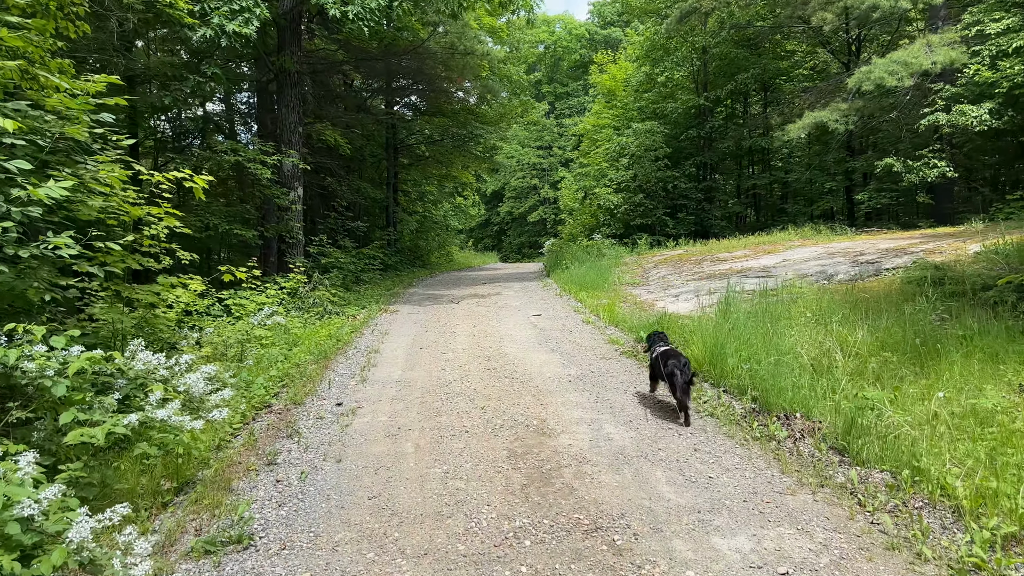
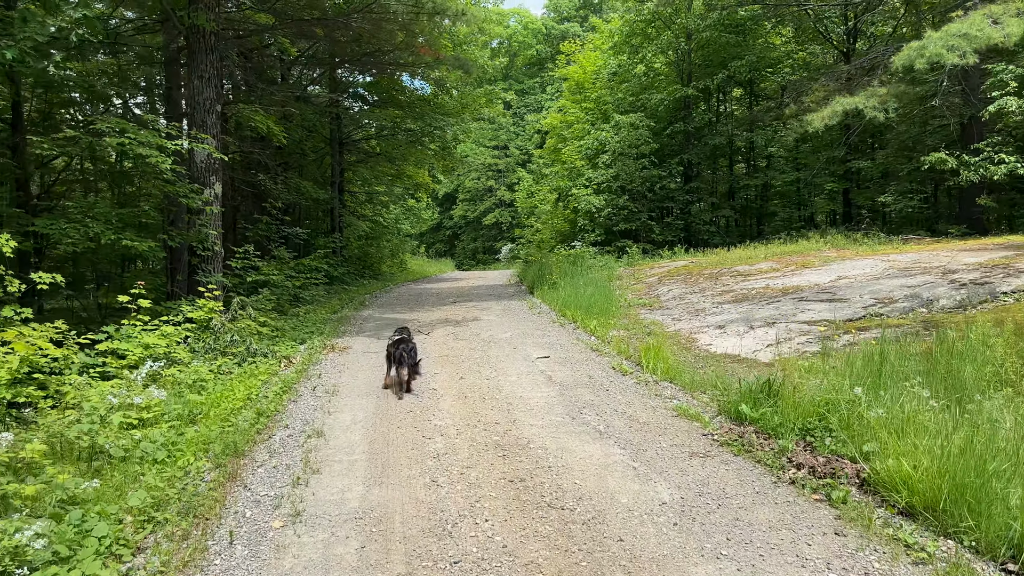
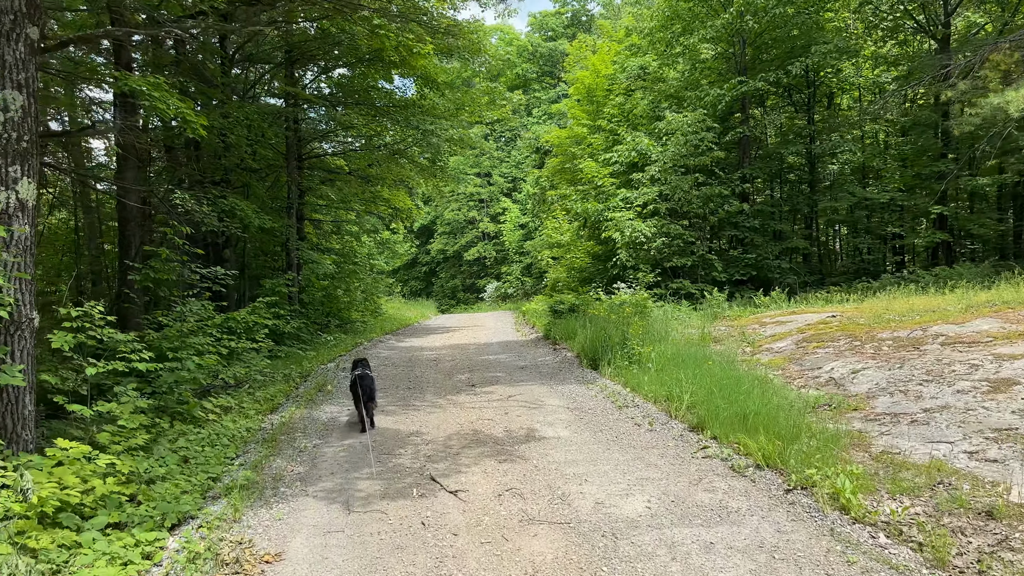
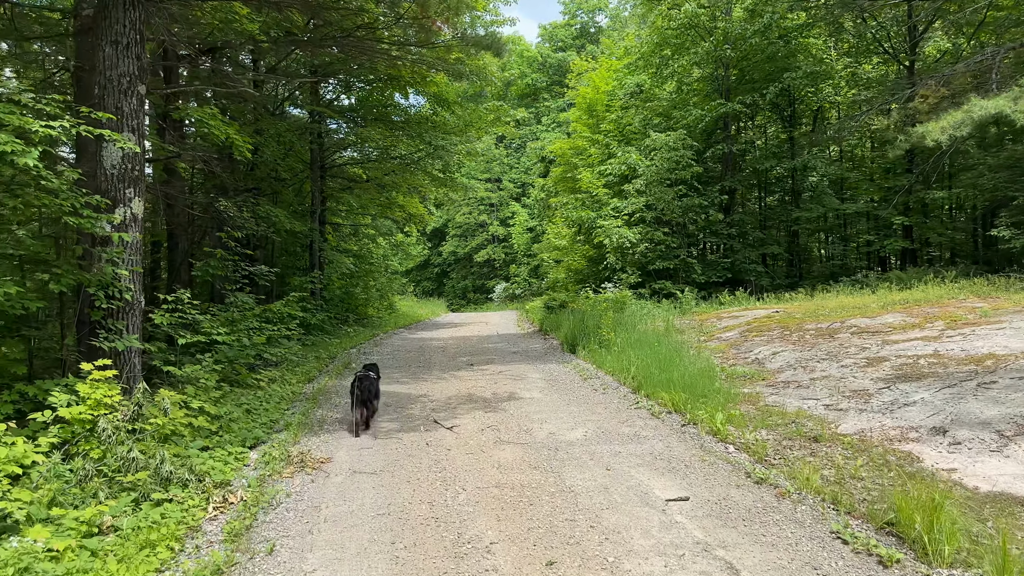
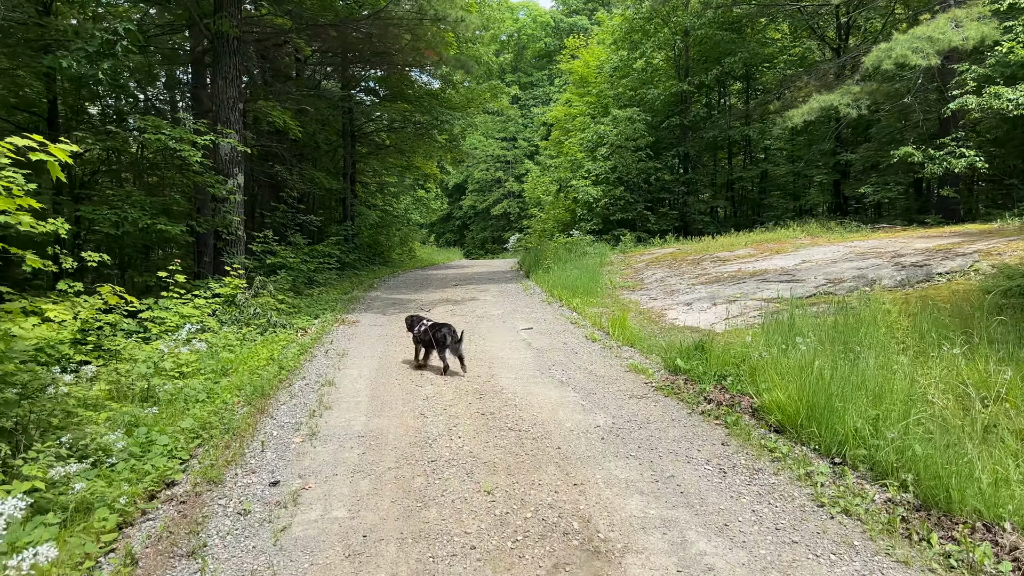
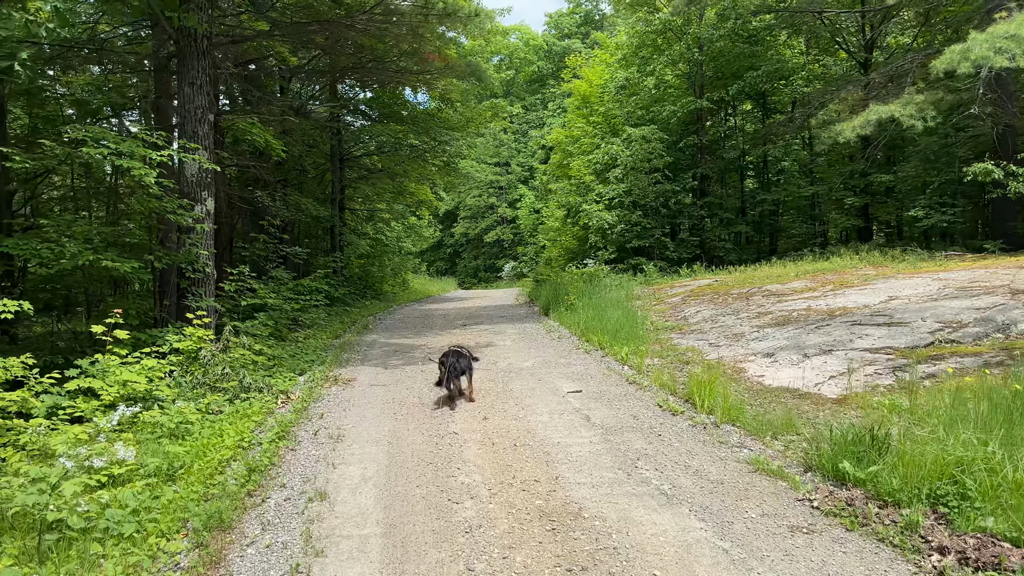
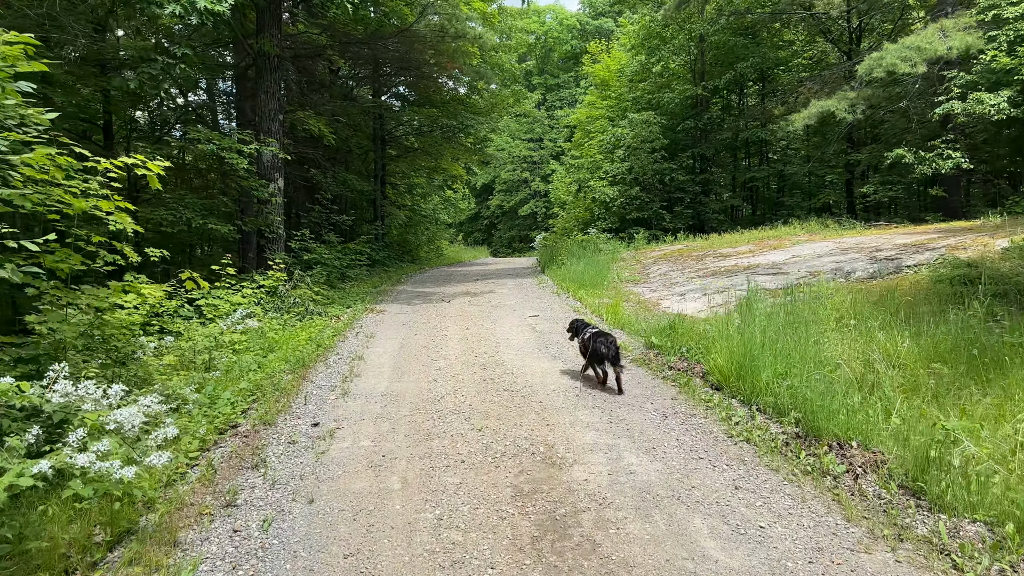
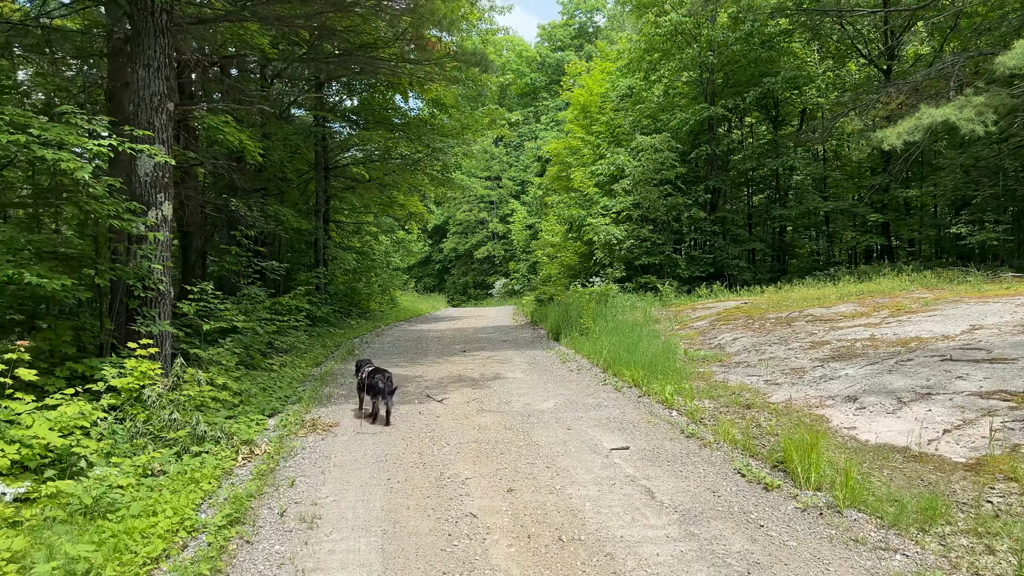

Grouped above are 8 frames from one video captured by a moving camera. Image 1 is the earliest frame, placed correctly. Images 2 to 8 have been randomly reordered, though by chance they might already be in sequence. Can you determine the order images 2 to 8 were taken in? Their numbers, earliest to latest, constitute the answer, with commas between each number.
7, 5, 2, 6, 8, 4, 3
